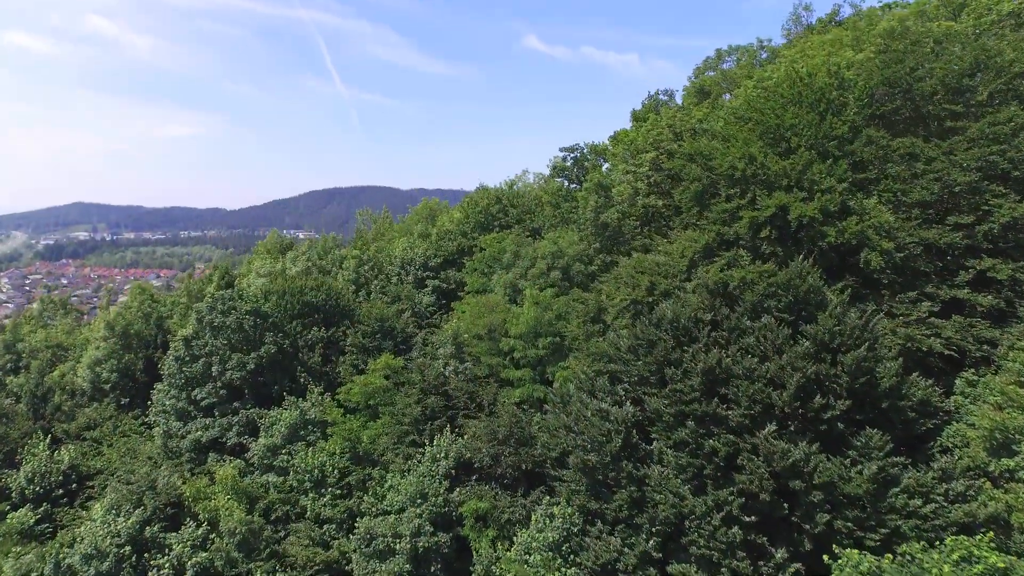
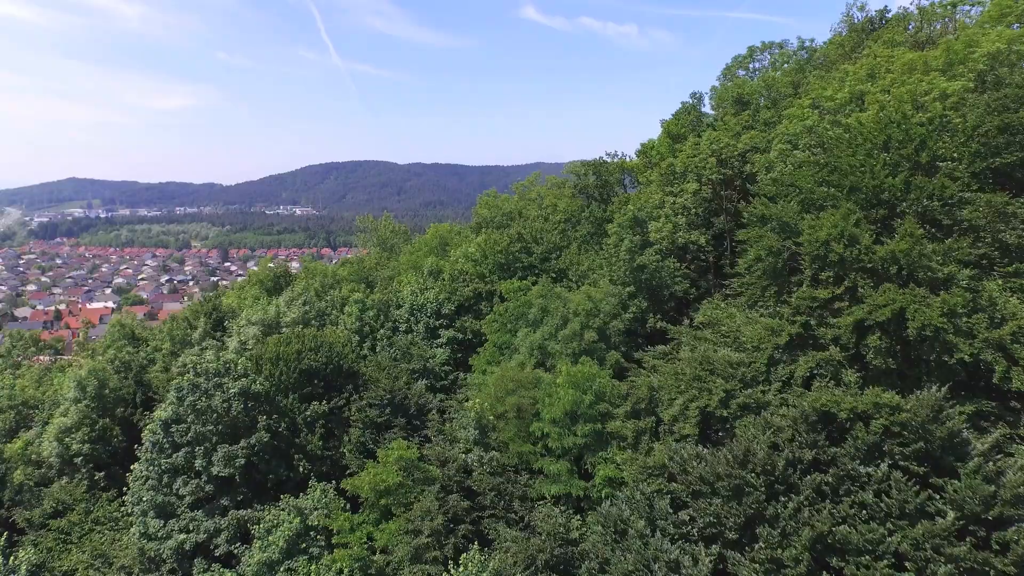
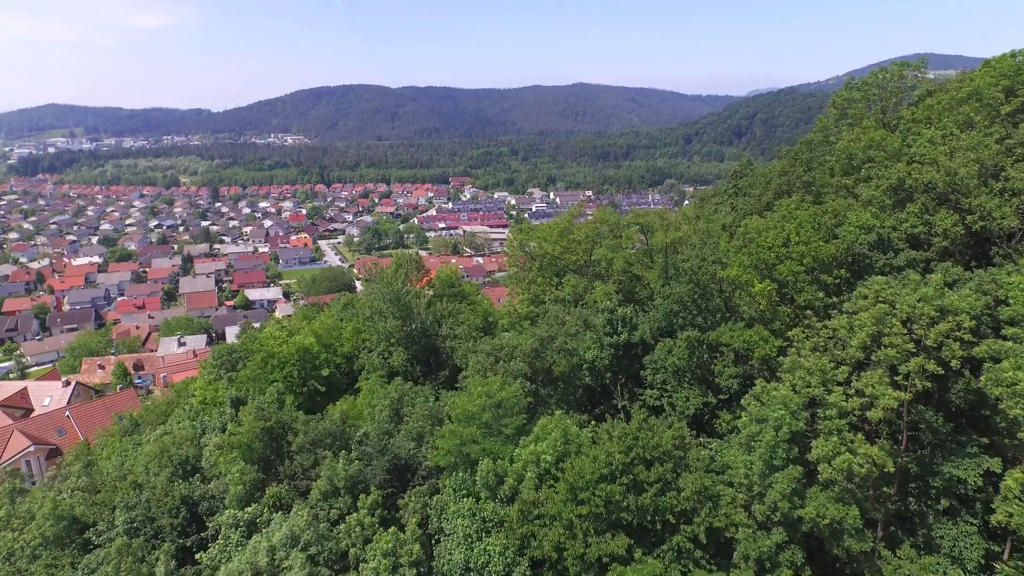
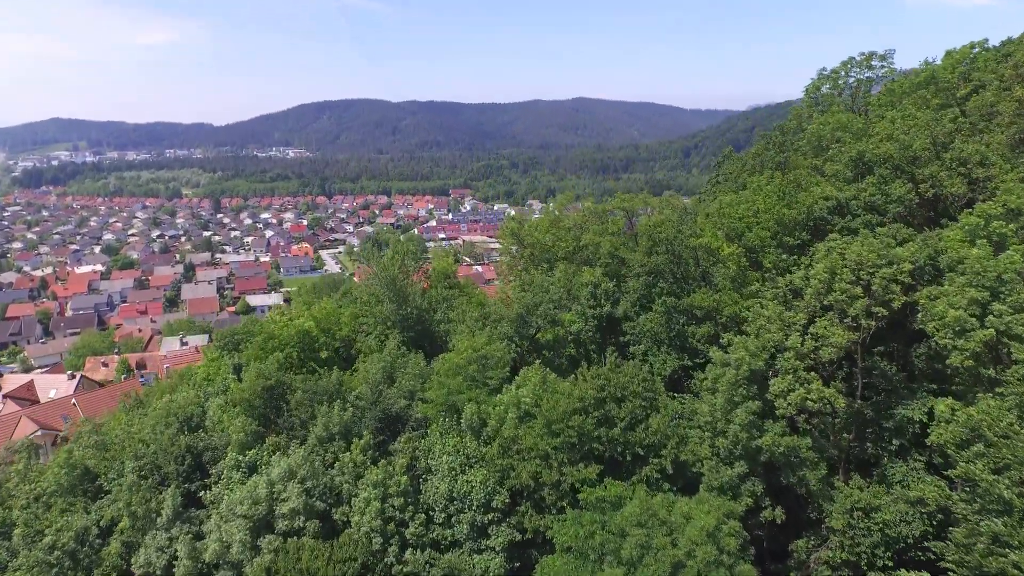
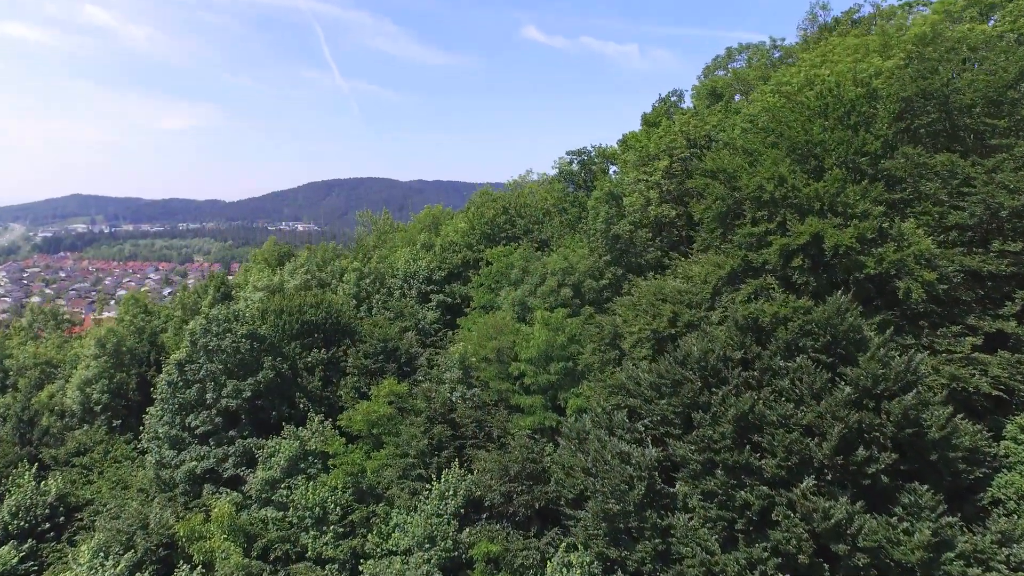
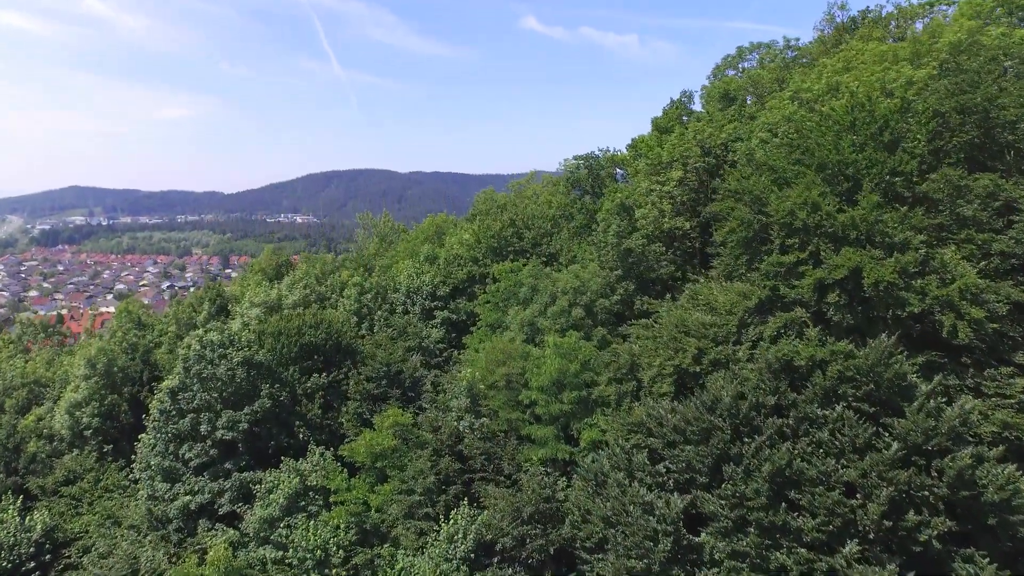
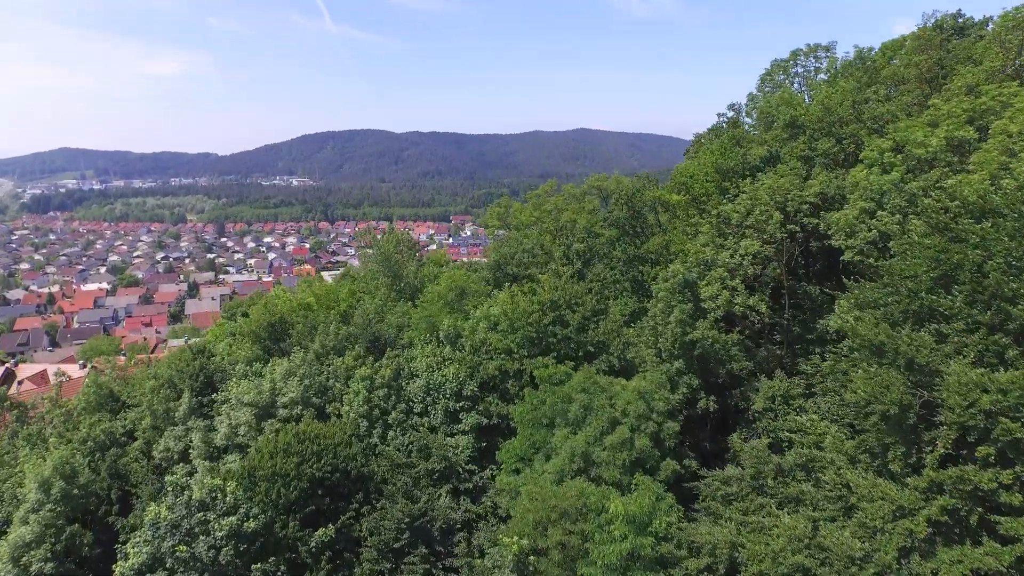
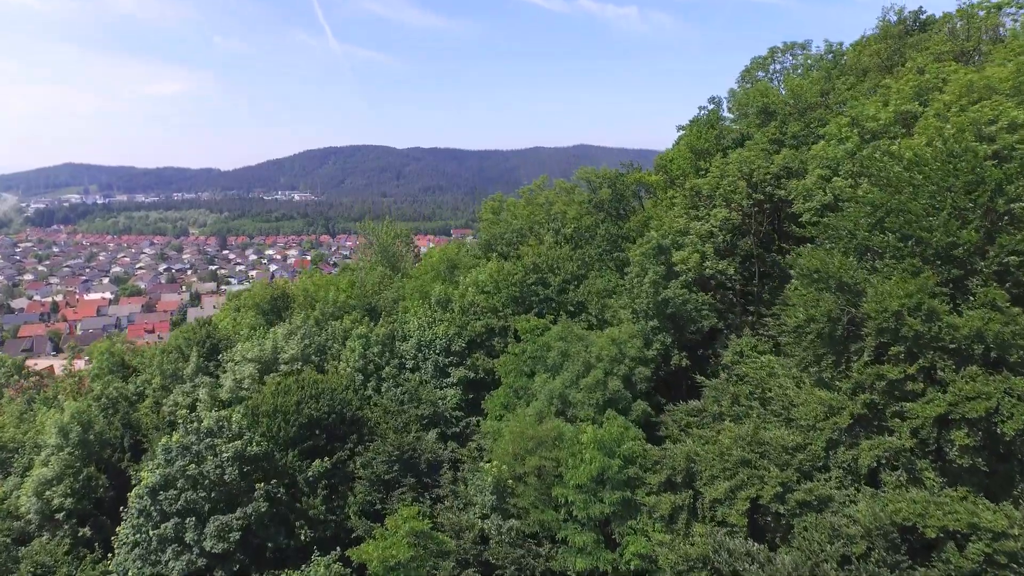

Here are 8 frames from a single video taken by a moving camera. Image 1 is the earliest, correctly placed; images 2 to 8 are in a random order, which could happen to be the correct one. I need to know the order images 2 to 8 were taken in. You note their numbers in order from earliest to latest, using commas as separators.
5, 6, 2, 8, 7, 4, 3
